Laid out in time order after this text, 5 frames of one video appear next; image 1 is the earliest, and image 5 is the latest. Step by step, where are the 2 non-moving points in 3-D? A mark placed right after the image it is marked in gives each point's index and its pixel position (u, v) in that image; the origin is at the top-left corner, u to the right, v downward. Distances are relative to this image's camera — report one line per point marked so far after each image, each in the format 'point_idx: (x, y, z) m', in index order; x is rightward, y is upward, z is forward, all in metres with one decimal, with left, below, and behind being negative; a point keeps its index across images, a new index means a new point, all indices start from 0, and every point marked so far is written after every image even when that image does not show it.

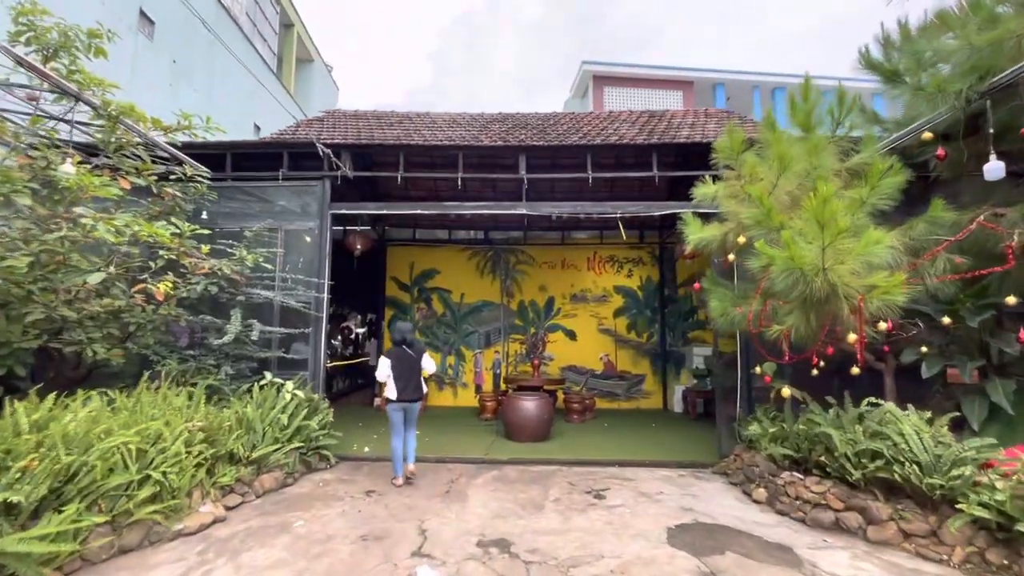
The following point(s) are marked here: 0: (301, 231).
0: (-2.6, +0.7, +5.9) m
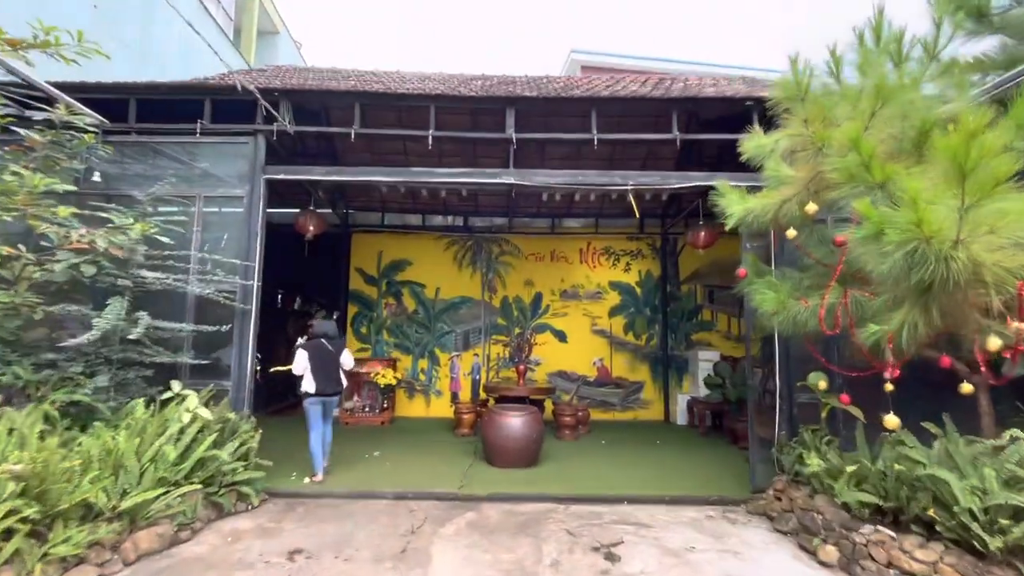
0: (-2.8, +0.8, +4.6) m
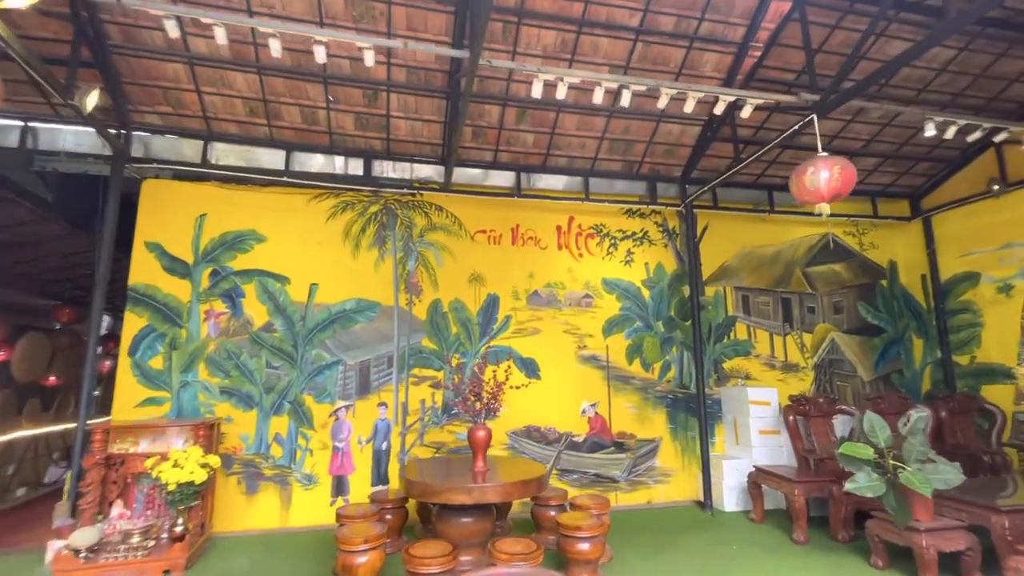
0: (-2.5, +1.1, +0.6) m
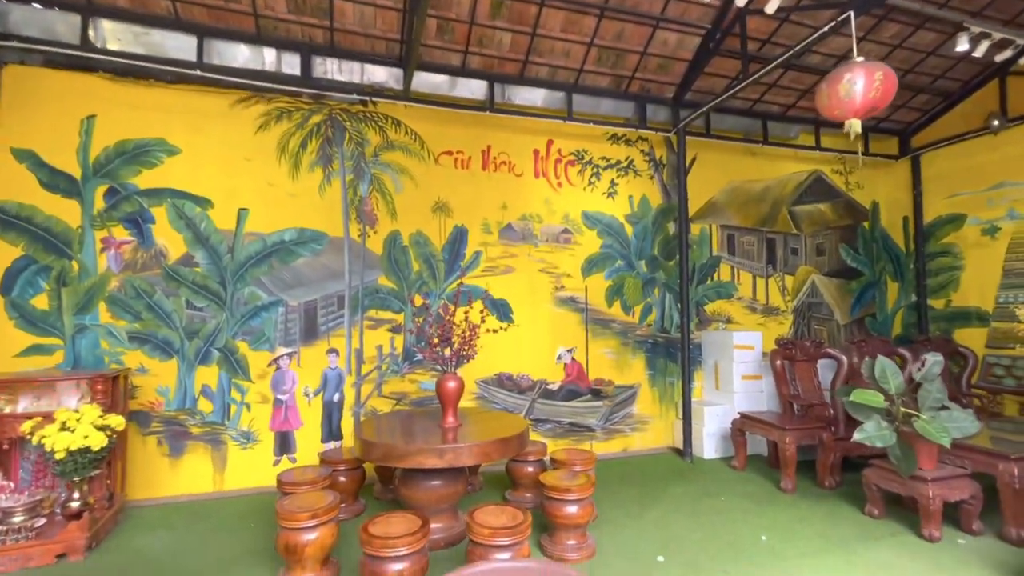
0: (-2.4, +1.3, -0.4) m
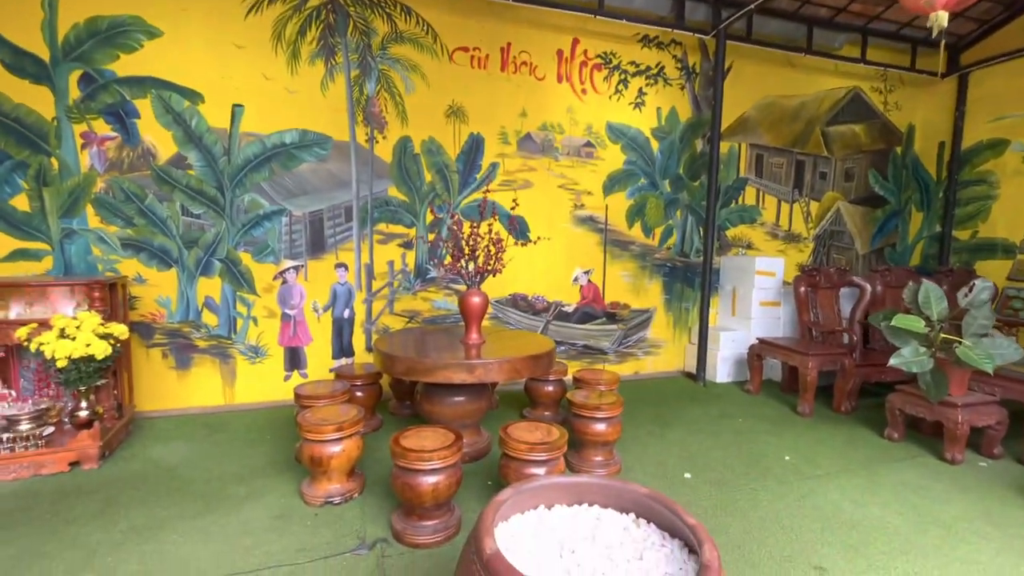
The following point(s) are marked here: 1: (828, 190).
0: (-2.1, +1.3, -0.8) m
1: (+3.6, +1.1, +5.5) m
